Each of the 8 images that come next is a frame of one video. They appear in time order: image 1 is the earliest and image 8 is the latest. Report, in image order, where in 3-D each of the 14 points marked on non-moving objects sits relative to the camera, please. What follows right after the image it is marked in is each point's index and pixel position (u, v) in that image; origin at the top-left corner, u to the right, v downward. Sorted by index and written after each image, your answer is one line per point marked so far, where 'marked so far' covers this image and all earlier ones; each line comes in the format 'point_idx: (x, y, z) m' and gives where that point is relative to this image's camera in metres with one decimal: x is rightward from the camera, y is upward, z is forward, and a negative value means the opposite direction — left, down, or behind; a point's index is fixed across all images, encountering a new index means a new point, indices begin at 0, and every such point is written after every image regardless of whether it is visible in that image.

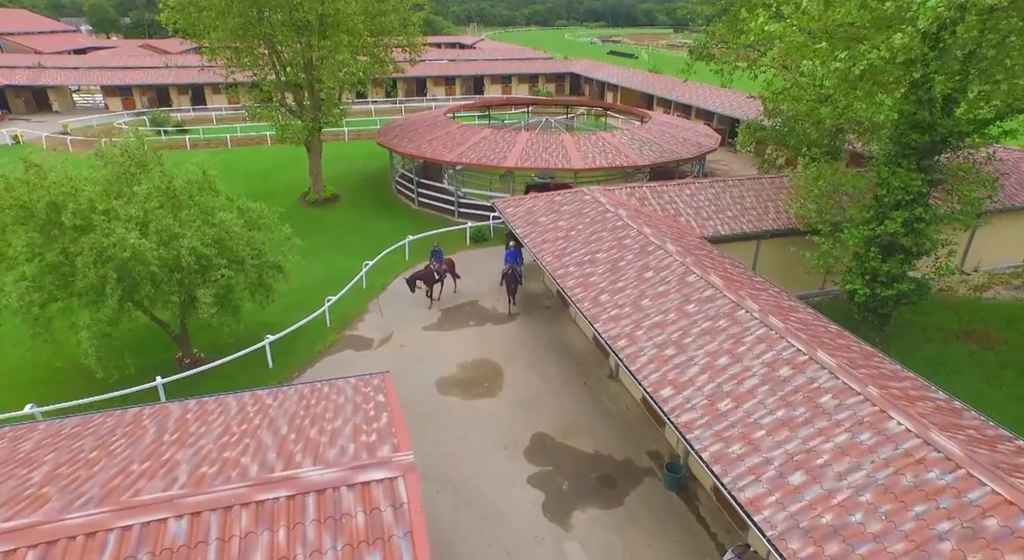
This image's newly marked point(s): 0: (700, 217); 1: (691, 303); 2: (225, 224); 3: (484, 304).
0: (+5.6, +1.9, +17.4) m
1: (+3.6, -0.5, +11.6) m
2: (-6.7, +1.3, +13.5) m
3: (-0.9, -0.9, +18.4) m
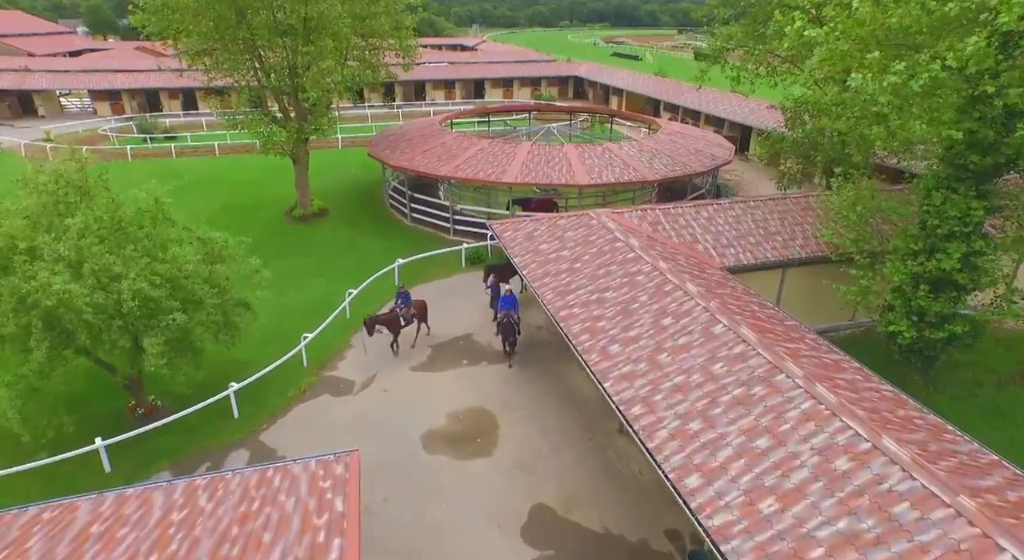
0: (+5.6, +1.0, +15.5) m
1: (+3.5, -1.4, +9.8) m
2: (-6.8, +0.4, +11.7) m
3: (-0.9, -1.8, +16.7) m
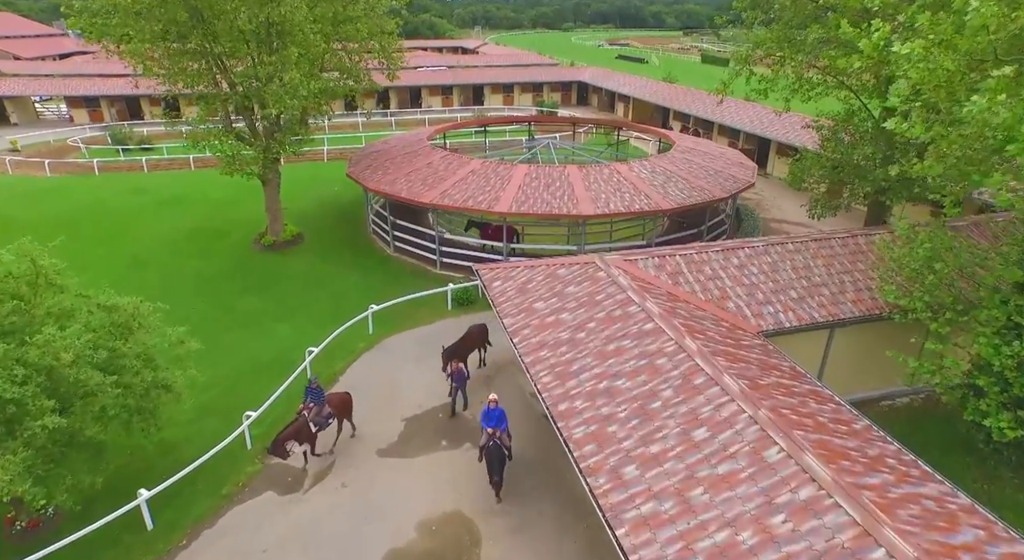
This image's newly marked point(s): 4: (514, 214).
0: (+5.3, -0.4, +12.7) m
1: (+3.2, -2.8, +6.9) m
2: (-7.0, -1.0, +8.9) m
3: (-1.2, -3.2, +13.8) m
4: (+0.1, +2.1, +18.6) m
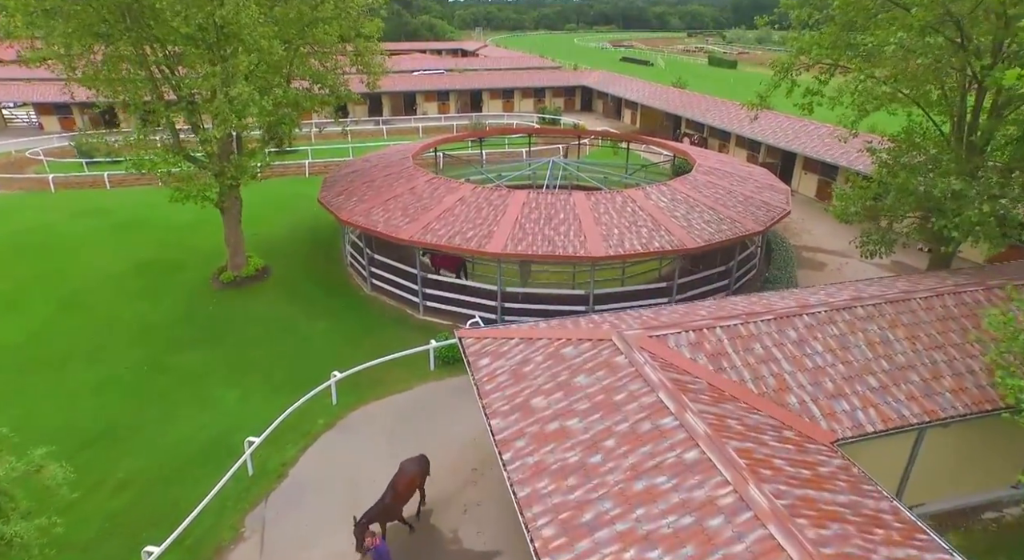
0: (+5.2, -1.9, +9.5) m
1: (+3.0, -4.2, +3.8) m
2: (-7.2, -2.4, +5.8) m
3: (-1.4, -4.6, +10.7) m
4: (-0.1, +0.7, +15.4) m
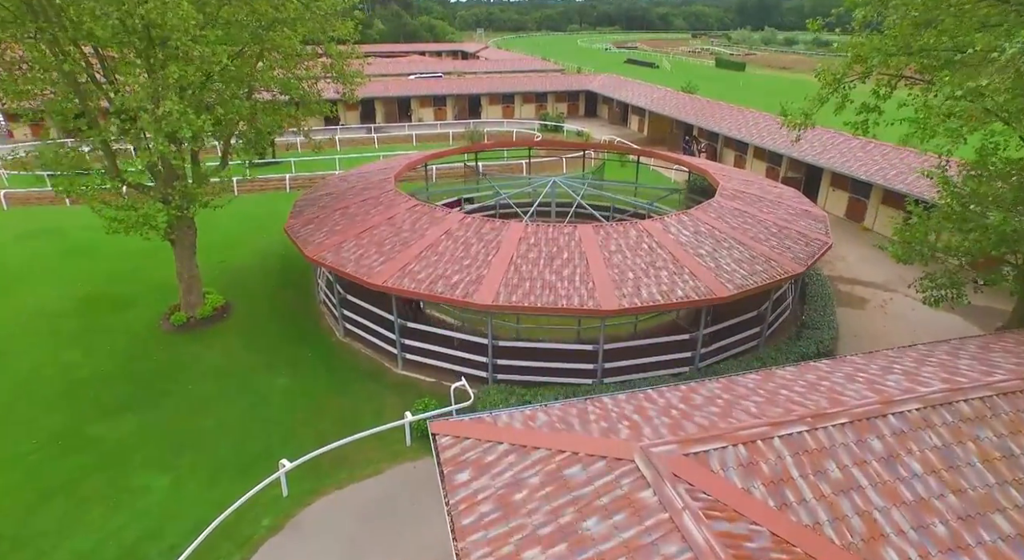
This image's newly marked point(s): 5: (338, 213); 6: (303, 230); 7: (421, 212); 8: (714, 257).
0: (+5.0, -3.1, +6.8) m
1: (+2.8, -5.4, +1.1) m
2: (-7.4, -3.6, +3.1) m
3: (-1.5, -5.8, +8.0) m
4: (-0.2, -0.6, +12.7) m
5: (-5.3, +2.0, +17.5) m
6: (-6.2, +1.5, +17.1) m
7: (-2.5, +1.9, +16.3) m
8: (+5.0, +0.6, +14.5) m
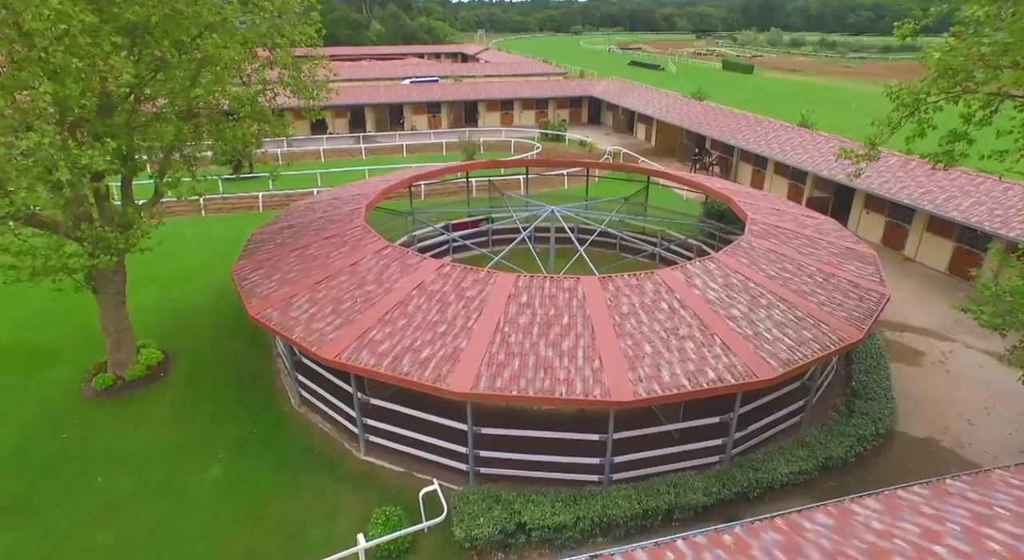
0: (+4.7, -4.5, +3.9) m
1: (+2.5, -6.8, -1.8) m
2: (-7.7, -5.0, +0.3) m
3: (-1.8, -7.2, +5.1) m
4: (-0.5, -1.9, +9.9) m
5: (-5.5, +0.6, +14.7) m
6: (-6.4, +0.1, +14.3) m
7: (-2.8, +0.6, +13.4) m
8: (+4.8, -0.8, +11.6) m
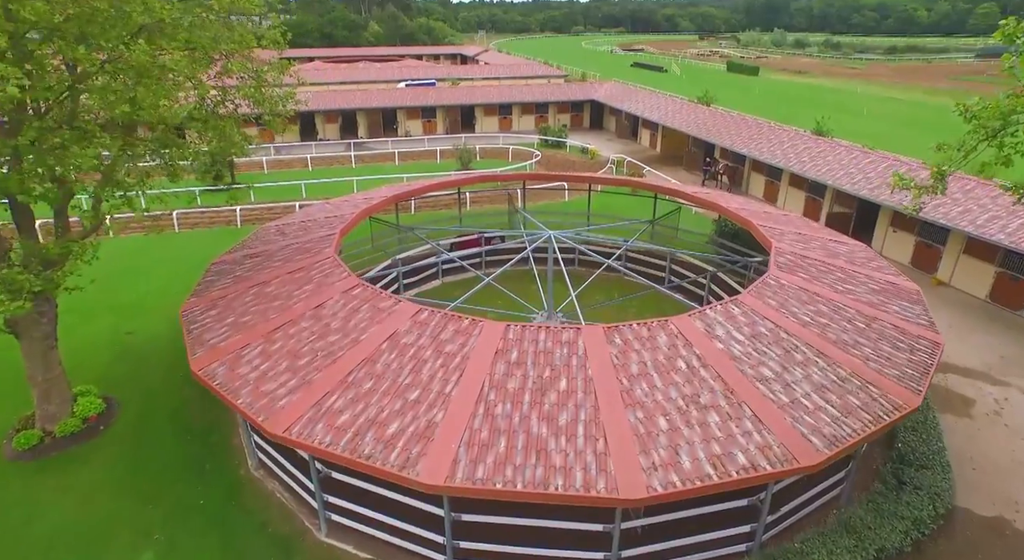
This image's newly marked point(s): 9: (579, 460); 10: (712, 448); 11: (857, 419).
0: (+4.4, -5.4, +2.0) m
1: (+2.2, -7.7, -3.8) m
2: (-8.0, -5.9, -1.6) m
3: (-2.1, -8.1, +3.2) m
4: (-0.7, -2.8, +7.9) m
5: (-5.7, -0.3, +12.8) m
6: (-6.6, -0.8, +12.3) m
7: (-3.0, -0.4, +11.5) m
8: (+4.6, -1.7, +9.6) m
9: (+1.0, -2.5, +8.3) m
10: (+3.0, -2.4, +8.5) m
11: (+5.4, -2.2, +9.1) m
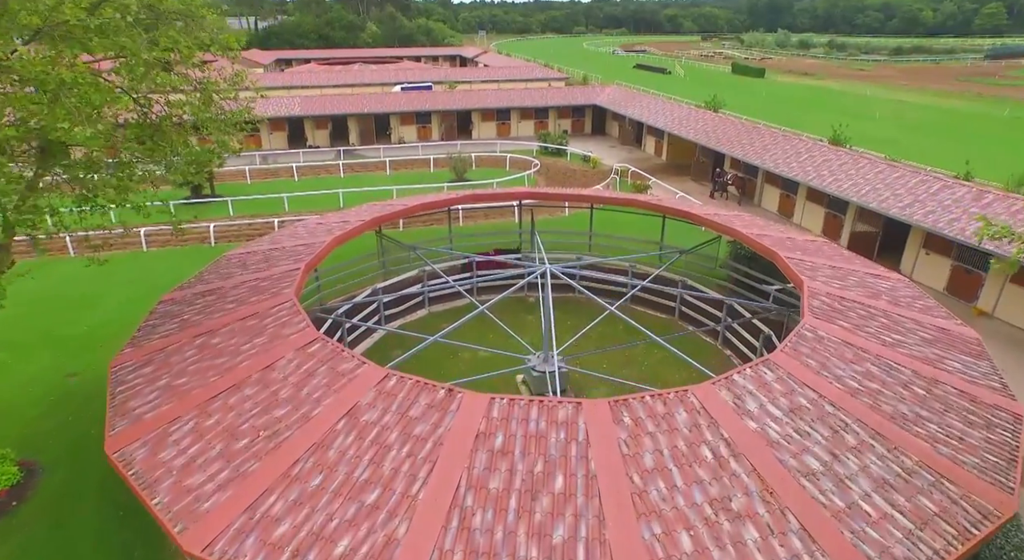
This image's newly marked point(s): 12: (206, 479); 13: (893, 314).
0: (+4.2, -6.3, 0.0) m
1: (+2.0, -8.6, -5.7) m
2: (-8.2, -6.8, -3.5) m
3: (-2.3, -9.0, +1.3) m
4: (-0.9, -3.8, +6.0) m
5: (-5.9, -1.2, +10.8) m
6: (-6.8, -1.7, +10.4) m
7: (-3.2, -1.3, +9.6) m
8: (+4.3, -2.6, +7.7) m
9: (+0.8, -3.5, +6.4) m
10: (+2.7, -3.3, +6.5) m
11: (+5.2, -3.1, +7.2) m
12: (-4.2, -2.7, +8.0) m
13: (+7.8, -0.7, +11.8) m
